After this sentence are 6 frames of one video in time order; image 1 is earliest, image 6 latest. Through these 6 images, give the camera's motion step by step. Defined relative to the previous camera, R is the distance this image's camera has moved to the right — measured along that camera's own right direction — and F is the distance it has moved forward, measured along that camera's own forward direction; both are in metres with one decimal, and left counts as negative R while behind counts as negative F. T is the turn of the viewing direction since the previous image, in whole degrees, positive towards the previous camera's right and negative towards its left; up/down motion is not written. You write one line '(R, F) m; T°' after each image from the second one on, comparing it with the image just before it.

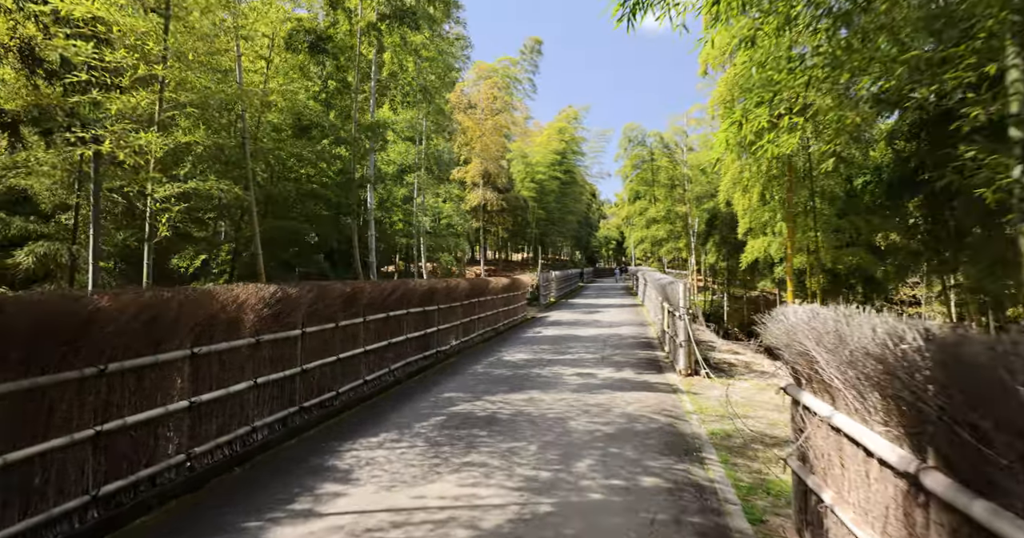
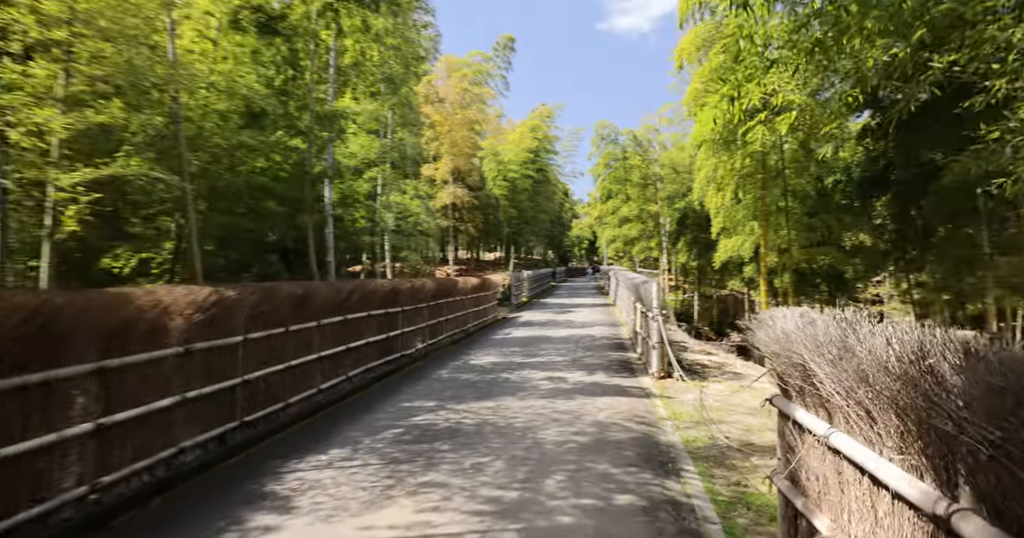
(+0.1, +0.4) m; +3°
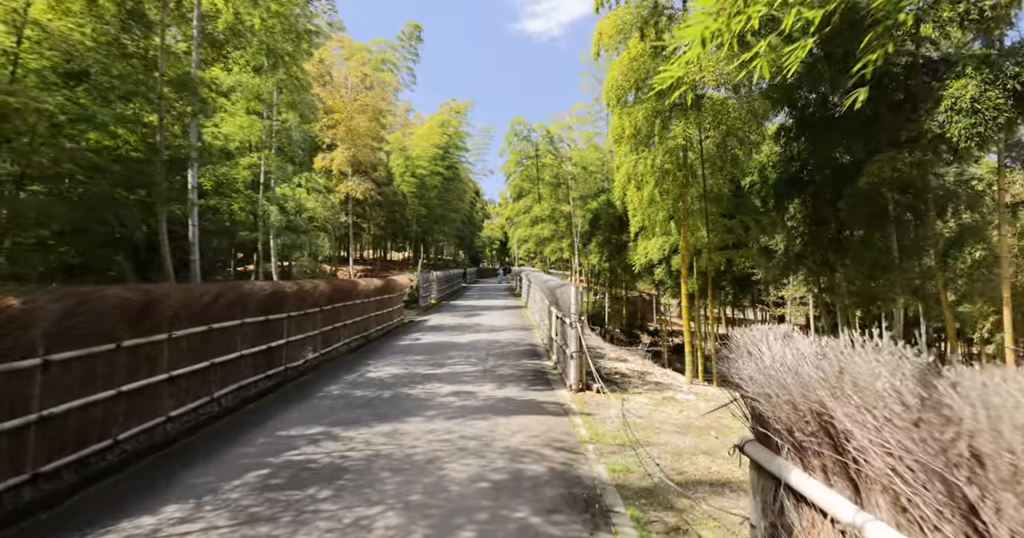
(+0.1, +0.8) m; +9°
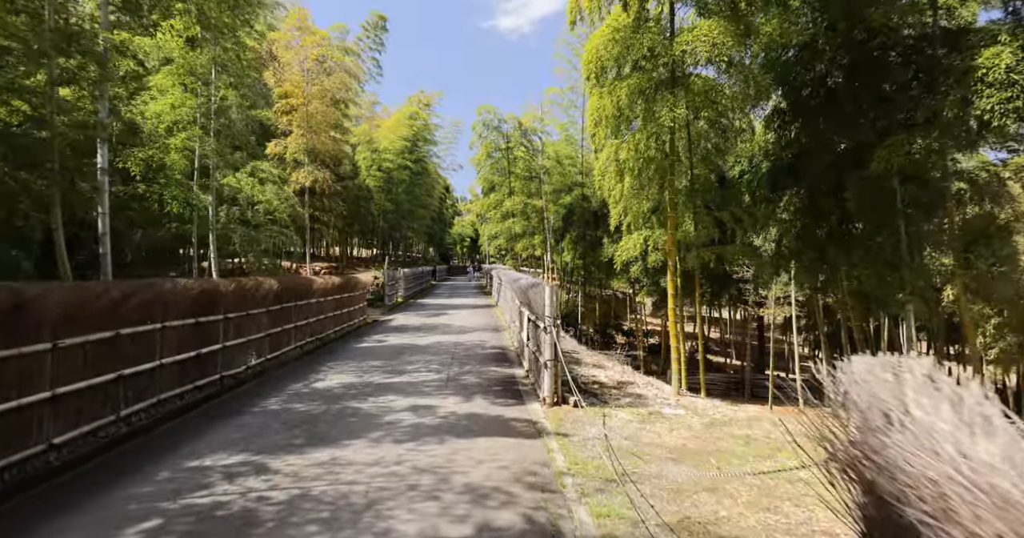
(+0.1, +0.9) m; +3°
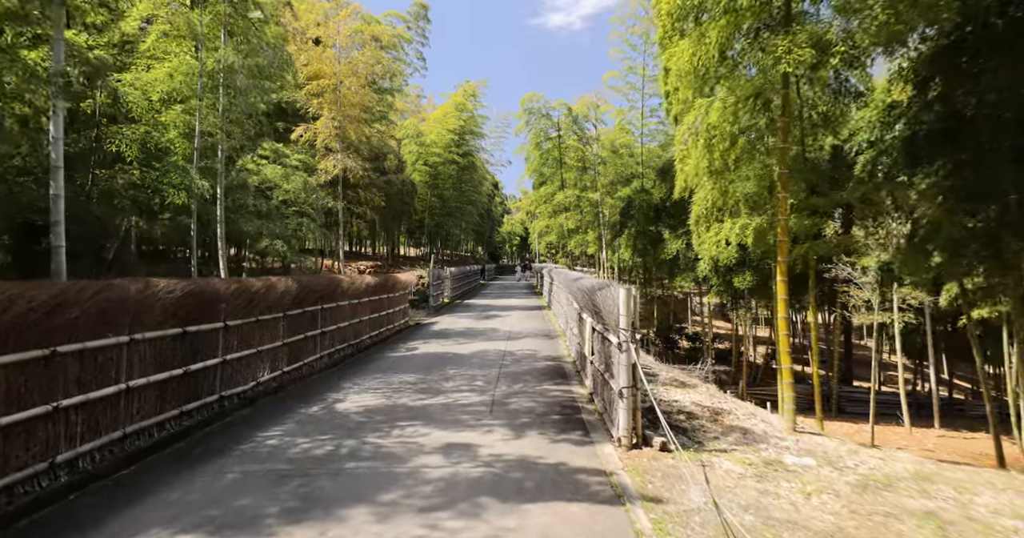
(-0.1, +1.5) m; -5°
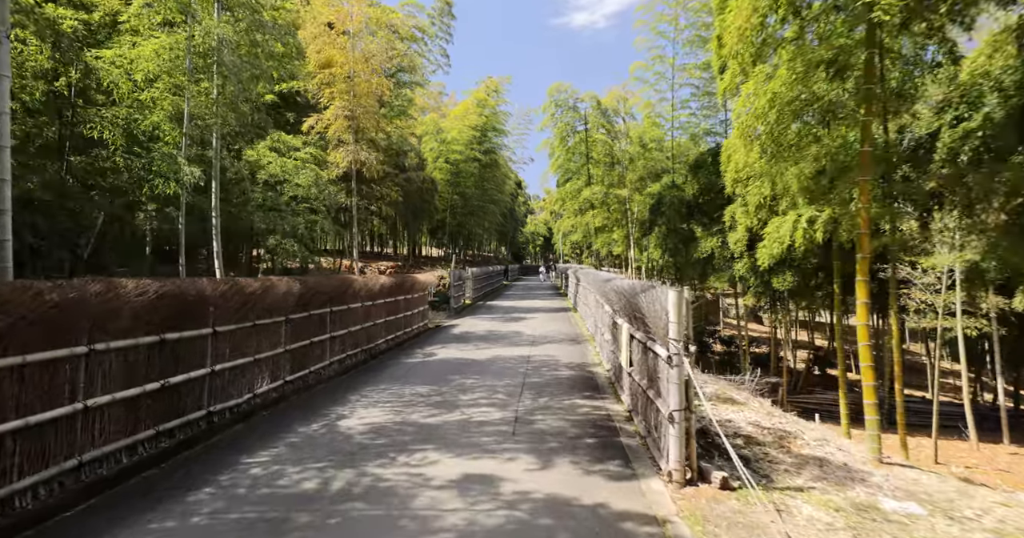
(0.0, +0.8) m; -2°
